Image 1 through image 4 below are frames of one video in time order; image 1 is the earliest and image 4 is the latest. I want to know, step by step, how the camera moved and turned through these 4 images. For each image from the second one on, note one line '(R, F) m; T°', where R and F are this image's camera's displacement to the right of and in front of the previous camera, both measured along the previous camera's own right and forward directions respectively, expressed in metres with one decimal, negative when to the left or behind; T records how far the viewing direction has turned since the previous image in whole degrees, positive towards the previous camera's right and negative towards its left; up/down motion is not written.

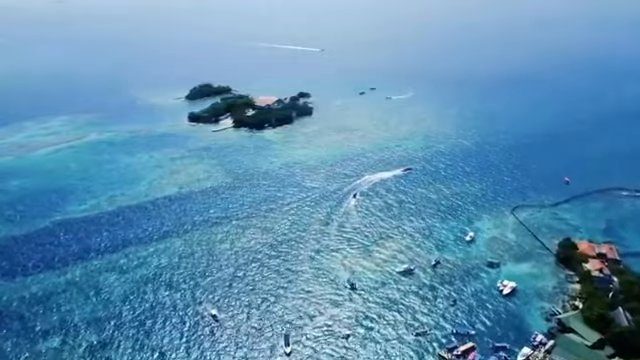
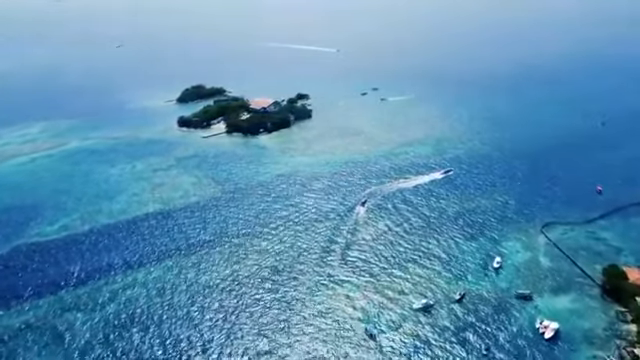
(-0.2, +7.5) m; 0°
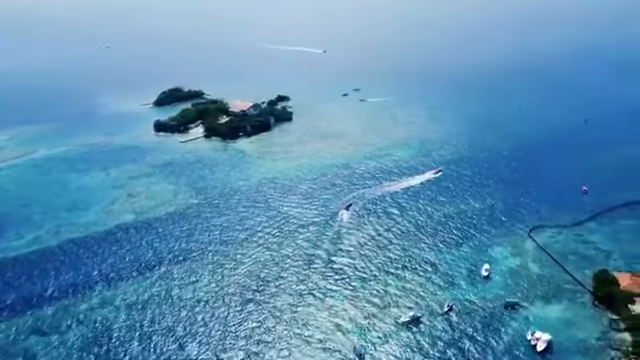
(+0.2, +1.9) m; +2°
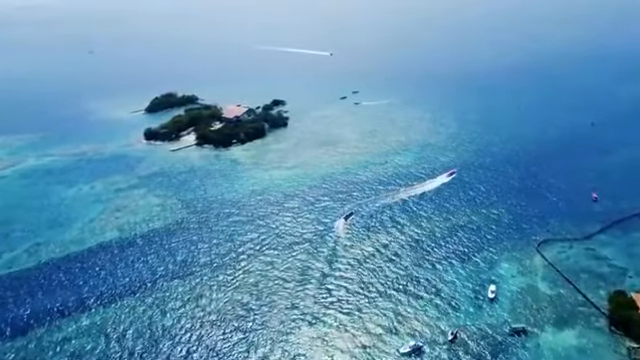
(+0.8, +3.2) m; 0°
